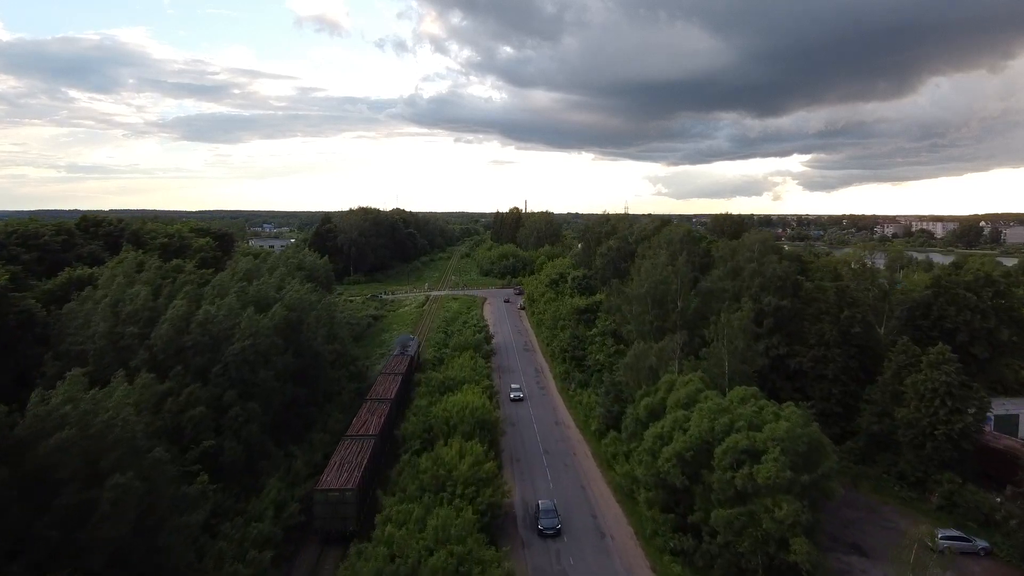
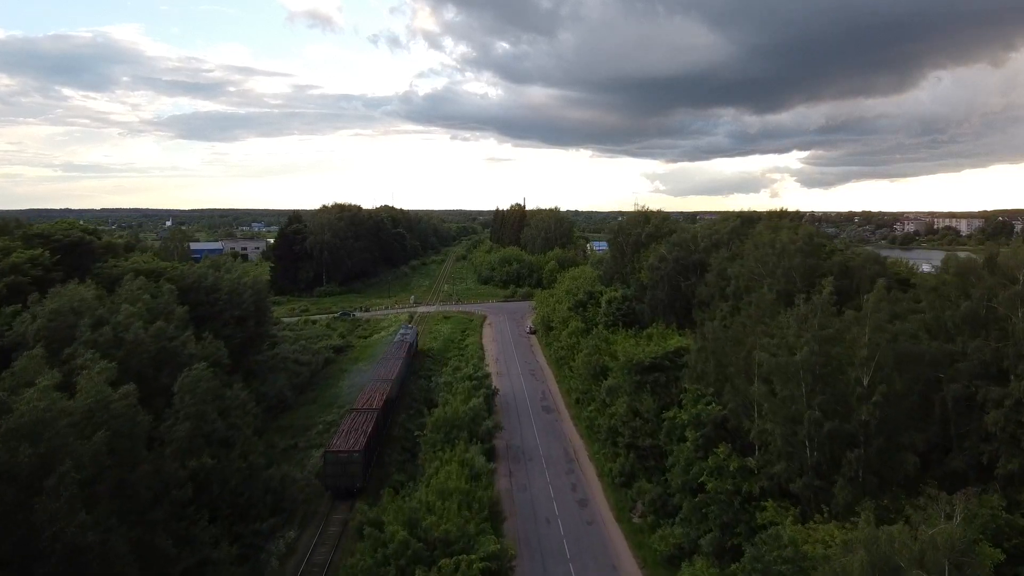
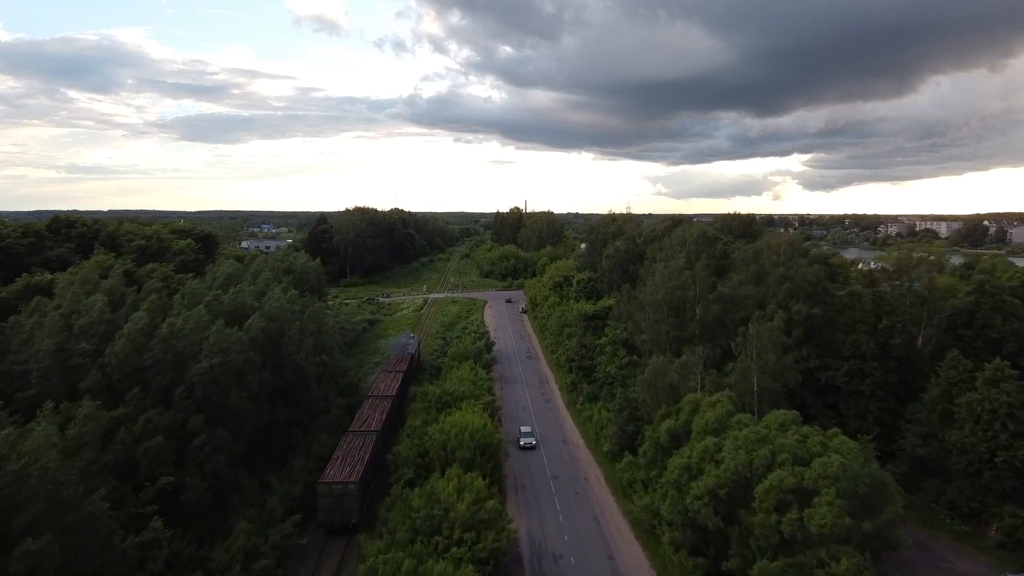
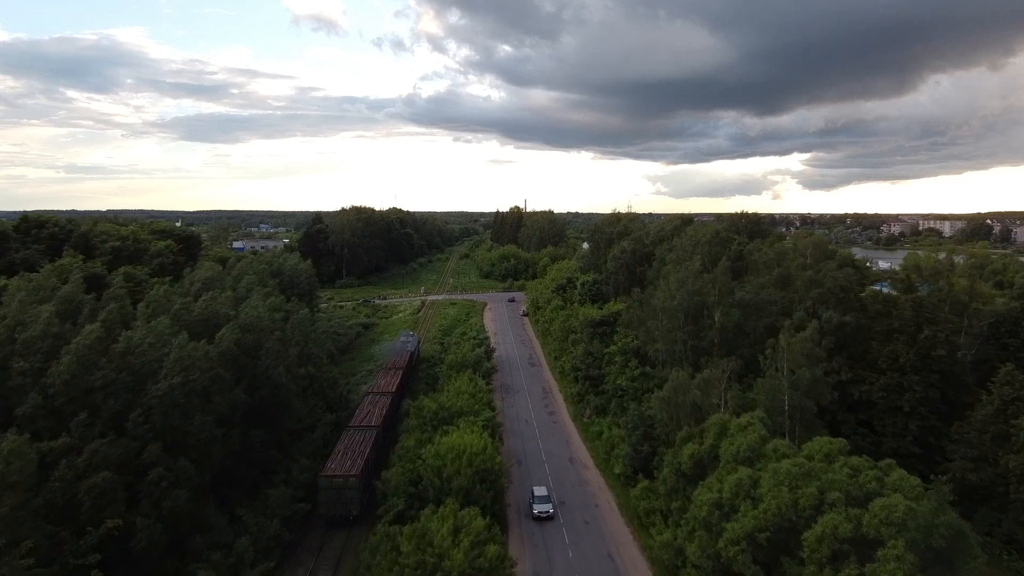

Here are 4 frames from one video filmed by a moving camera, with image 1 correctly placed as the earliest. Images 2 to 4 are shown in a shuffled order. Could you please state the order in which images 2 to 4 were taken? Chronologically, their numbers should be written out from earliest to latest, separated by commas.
3, 4, 2
